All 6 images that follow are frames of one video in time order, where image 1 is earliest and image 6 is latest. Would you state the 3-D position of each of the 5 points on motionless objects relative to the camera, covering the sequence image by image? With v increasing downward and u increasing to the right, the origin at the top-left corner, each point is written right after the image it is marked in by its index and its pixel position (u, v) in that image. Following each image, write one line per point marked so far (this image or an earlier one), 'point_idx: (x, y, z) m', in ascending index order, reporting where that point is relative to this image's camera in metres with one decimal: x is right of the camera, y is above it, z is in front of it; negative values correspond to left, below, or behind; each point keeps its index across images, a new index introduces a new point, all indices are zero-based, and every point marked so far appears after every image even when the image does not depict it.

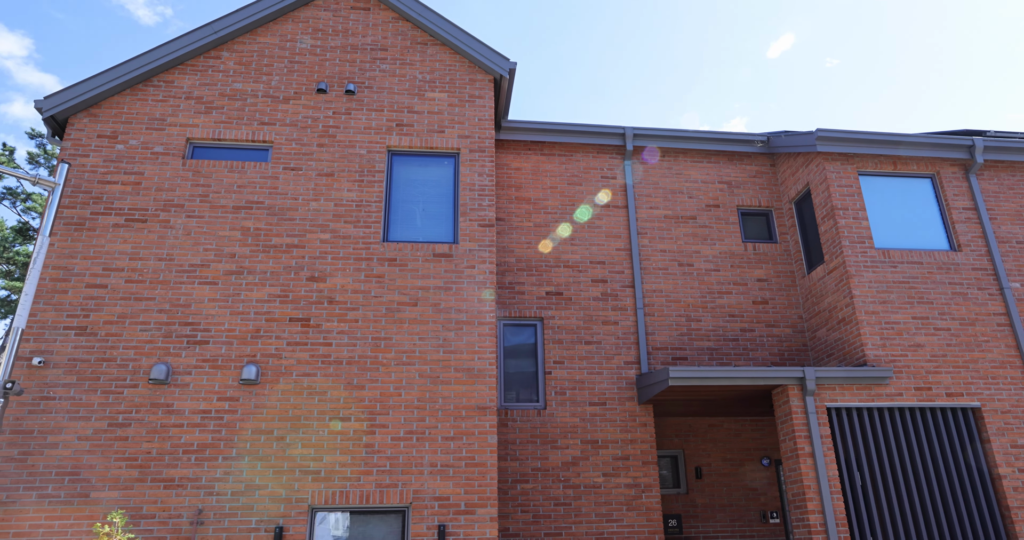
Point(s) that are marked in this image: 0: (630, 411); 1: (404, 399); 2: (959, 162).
0: (+1.6, -1.9, +8.9) m
1: (-1.2, -1.5, +7.4) m
2: (+6.5, +1.6, +9.5) m
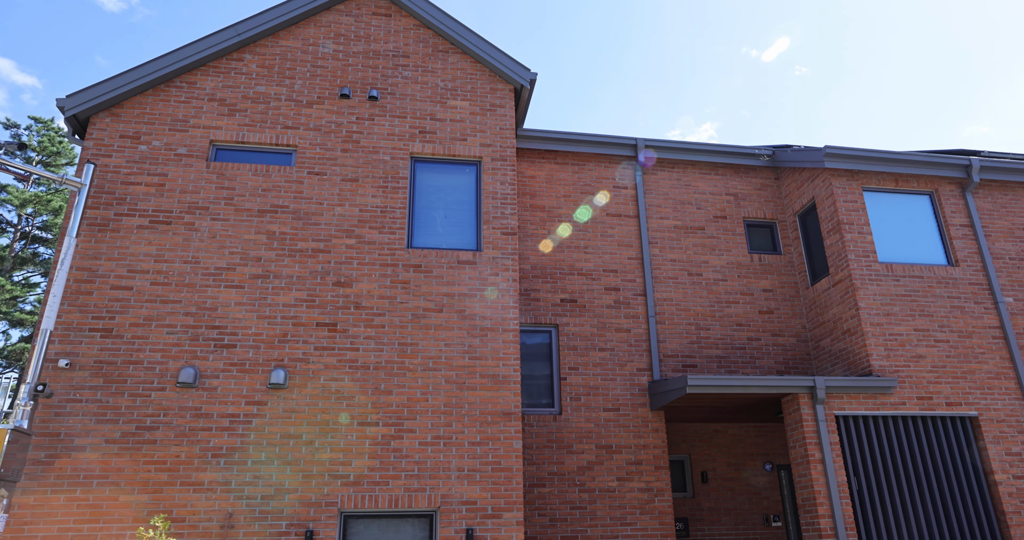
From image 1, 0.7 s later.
0: (+1.8, -2.0, +9.1) m
1: (-0.9, -1.5, +7.5) m
2: (+6.7, +1.4, +9.9) m
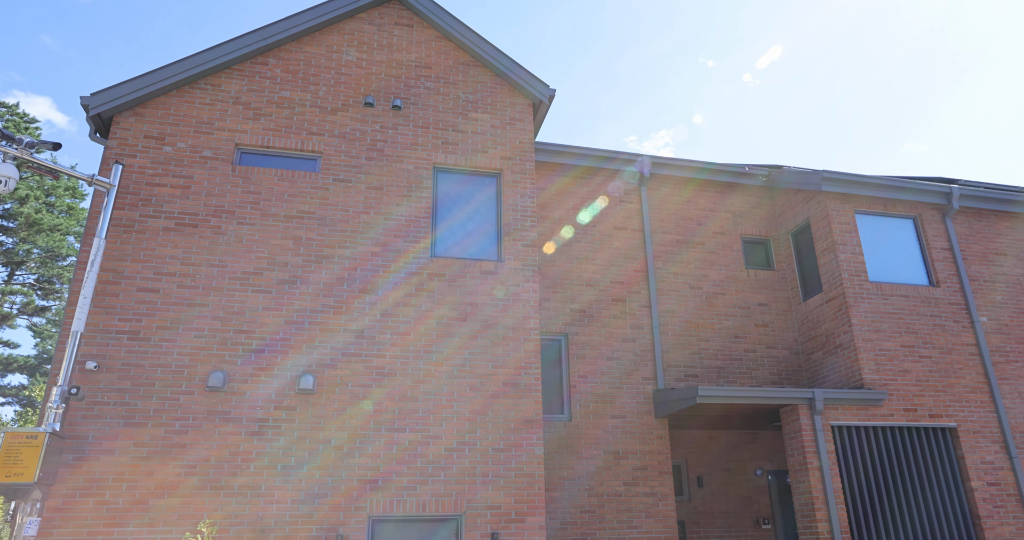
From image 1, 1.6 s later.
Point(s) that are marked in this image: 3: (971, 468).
0: (+2.0, -2.2, +9.5) m
1: (-0.7, -1.7, +7.7) m
2: (+6.9, +1.0, +10.6) m
3: (+6.3, -2.7, +9.0) m
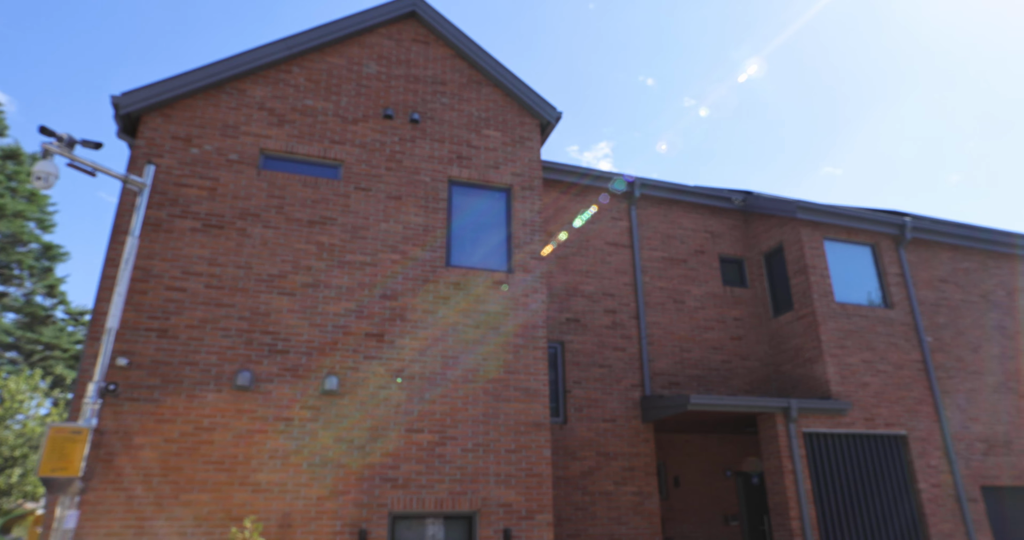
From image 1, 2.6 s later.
0: (+1.9, -2.5, +10.2) m
1: (-0.5, -1.8, +8.2) m
2: (+6.9, +0.6, +11.8) m
3: (+6.3, -3.1, +10.0) m
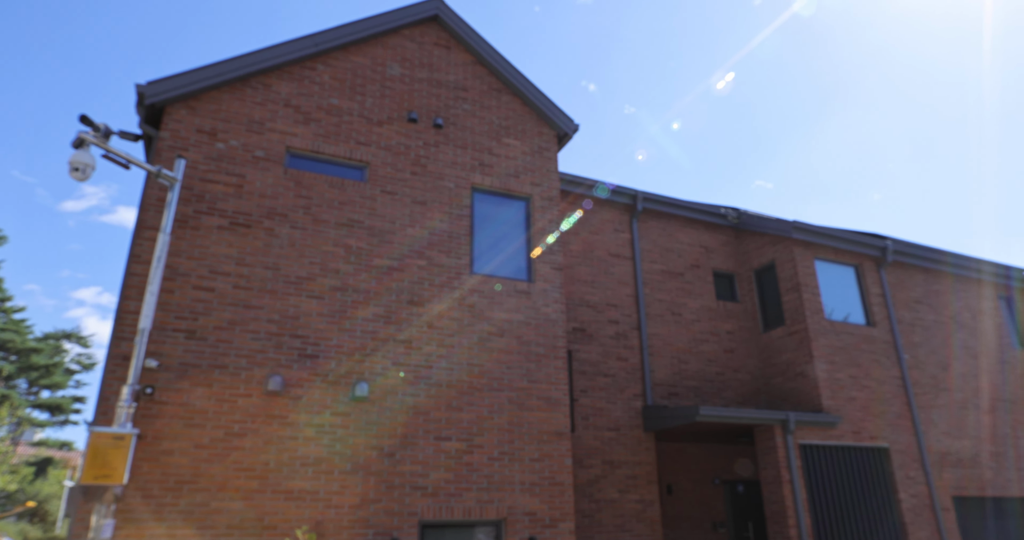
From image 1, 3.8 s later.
0: (+2.0, -2.7, +10.4) m
1: (-0.2, -1.9, +8.2) m
2: (+6.9, +0.2, +12.5) m
3: (+6.3, -3.5, +10.7) m
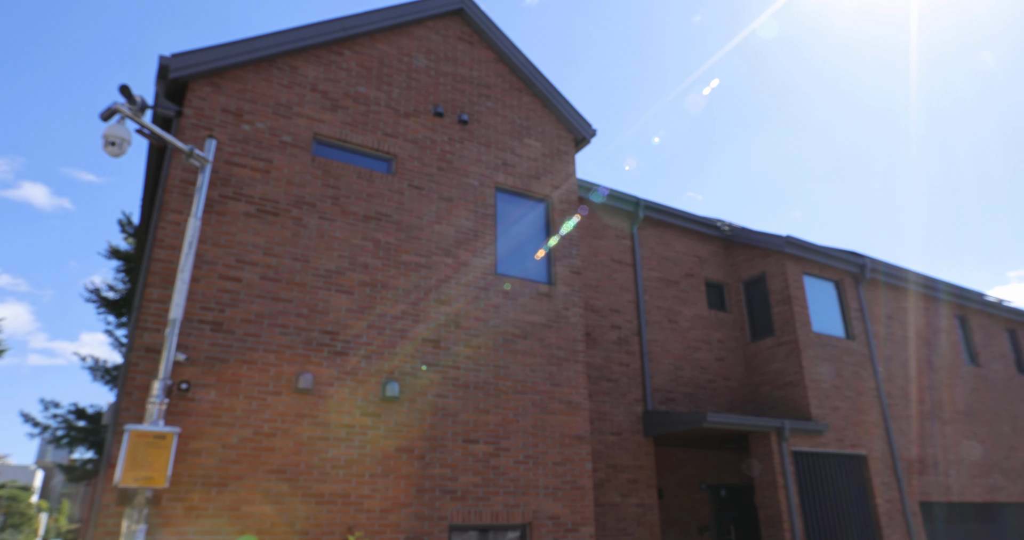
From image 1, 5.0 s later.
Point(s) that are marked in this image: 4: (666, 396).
0: (+2.0, -2.8, +10.6) m
1: (+0.1, -1.9, +8.1) m
2: (+6.8, -0.1, +13.1) m
3: (+6.3, -3.8, +11.3) m
4: (+2.6, -2.2, +11.2) m
